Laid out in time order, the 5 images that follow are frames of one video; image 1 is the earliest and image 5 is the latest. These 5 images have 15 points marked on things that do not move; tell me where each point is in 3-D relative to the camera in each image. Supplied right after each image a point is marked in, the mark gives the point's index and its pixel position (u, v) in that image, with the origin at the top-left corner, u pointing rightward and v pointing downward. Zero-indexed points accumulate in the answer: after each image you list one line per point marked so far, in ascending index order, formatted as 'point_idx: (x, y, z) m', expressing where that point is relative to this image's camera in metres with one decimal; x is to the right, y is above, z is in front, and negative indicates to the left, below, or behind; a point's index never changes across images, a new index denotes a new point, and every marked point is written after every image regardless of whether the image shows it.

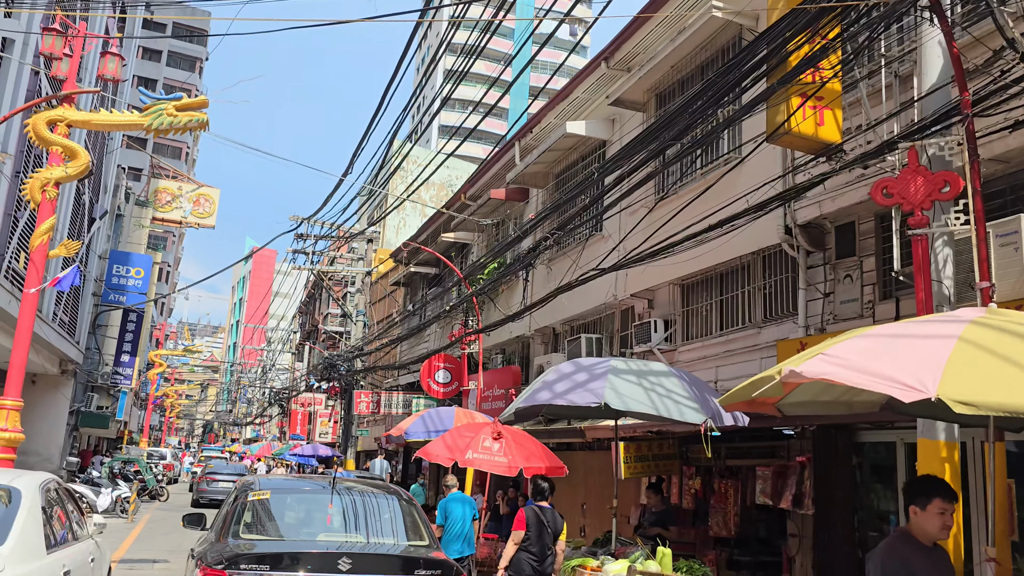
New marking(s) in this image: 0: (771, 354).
0: (+2.7, -0.7, +9.3) m
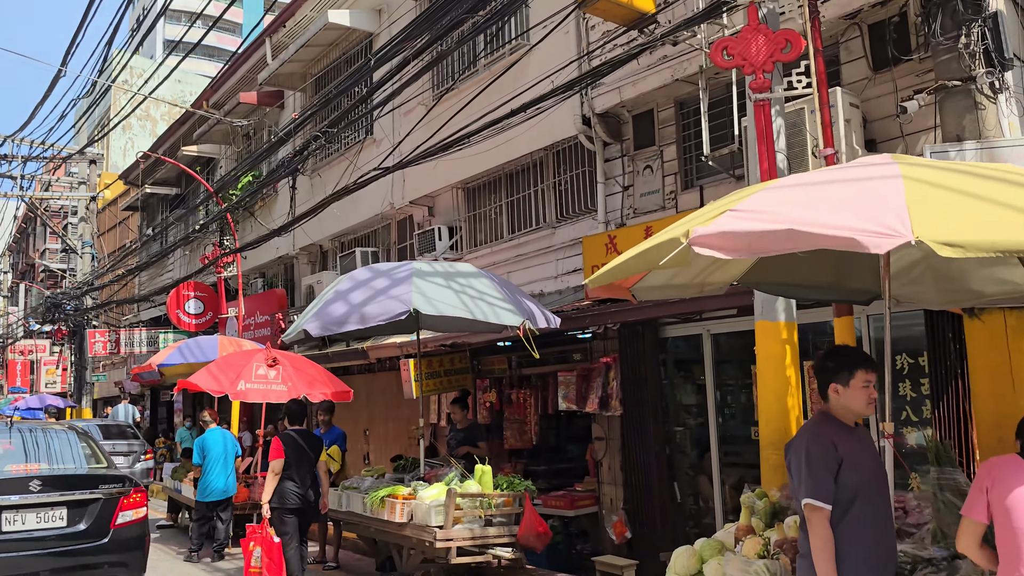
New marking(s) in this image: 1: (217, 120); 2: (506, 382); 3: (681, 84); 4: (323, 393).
0: (+0.5, +0.3, +8.8) m
1: (-5.3, +3.0, +15.9) m
2: (-0.1, -1.0, +9.8) m
3: (+1.4, +1.7, +7.4) m
4: (-1.9, -1.1, +8.9) m
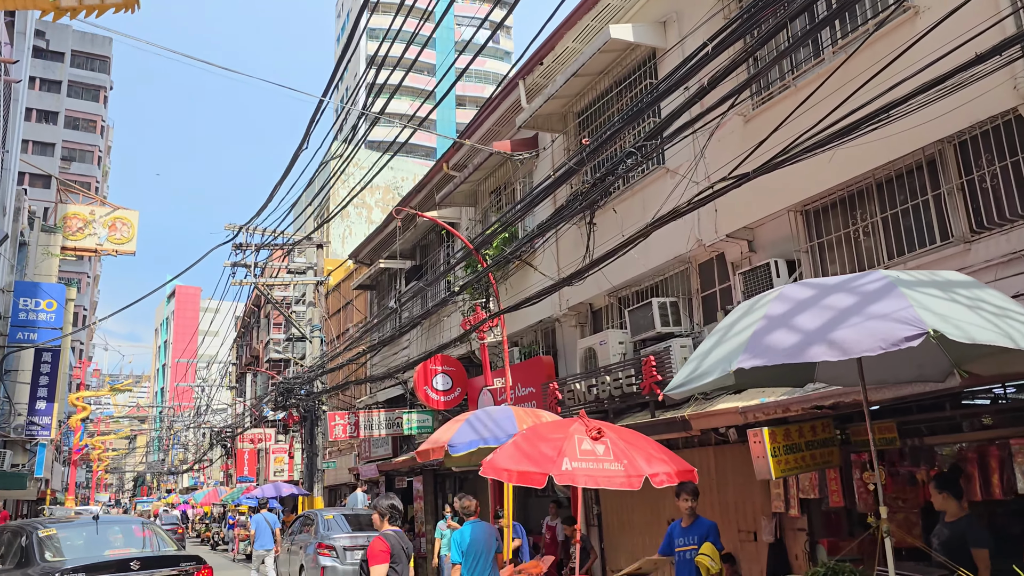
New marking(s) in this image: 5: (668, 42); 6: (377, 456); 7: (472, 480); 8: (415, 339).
0: (+3.5, +0.1, +6.4) m
1: (-0.8, +1.8, +14.8) m
2: (+3.2, -1.4, +7.4) m
3: (+4.0, +1.6, +5.0) m
4: (+1.2, -1.4, +6.8) m
5: (+1.8, +2.9, +10.2) m
6: (-3.0, -3.7, +19.4) m
7: (-0.7, -3.5, +16.0) m
8: (-2.0, -1.0, +18.0) m
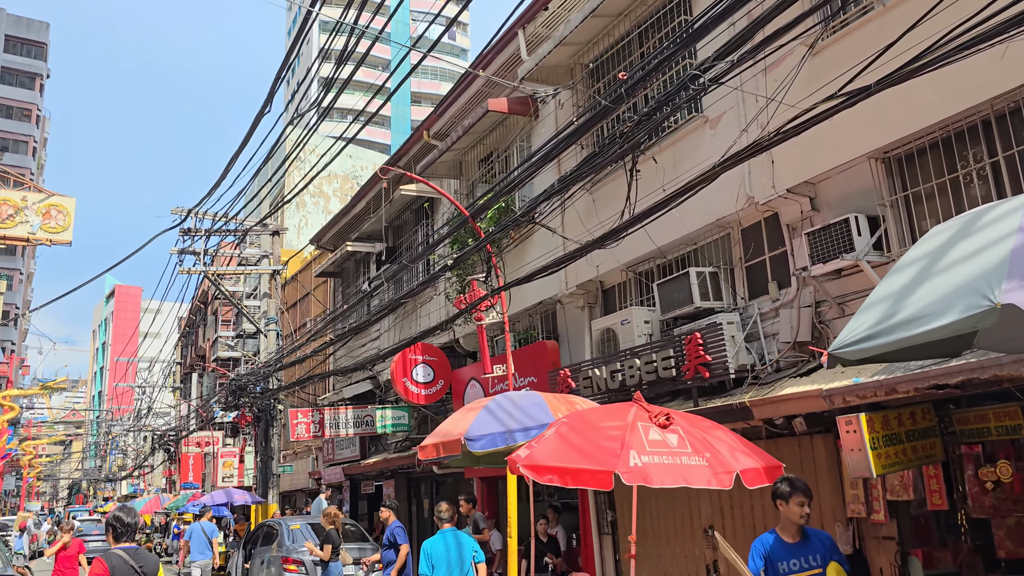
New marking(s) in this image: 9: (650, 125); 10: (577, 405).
0: (+3.8, +0.4, +5.1) m
1: (-1.0, +2.1, +13.2) m
2: (+3.4, -1.1, +6.1) m
3: (+4.5, +1.9, +3.8) m
4: (+1.5, -1.1, +5.4) m
5: (+1.9, +3.2, +8.8) m
6: (-3.4, -3.4, +17.7) m
7: (-1.0, -3.2, +14.4) m
8: (-2.3, -0.7, +16.3) m
9: (+1.1, +1.3, +7.0) m
10: (+0.5, -0.9, +6.8) m
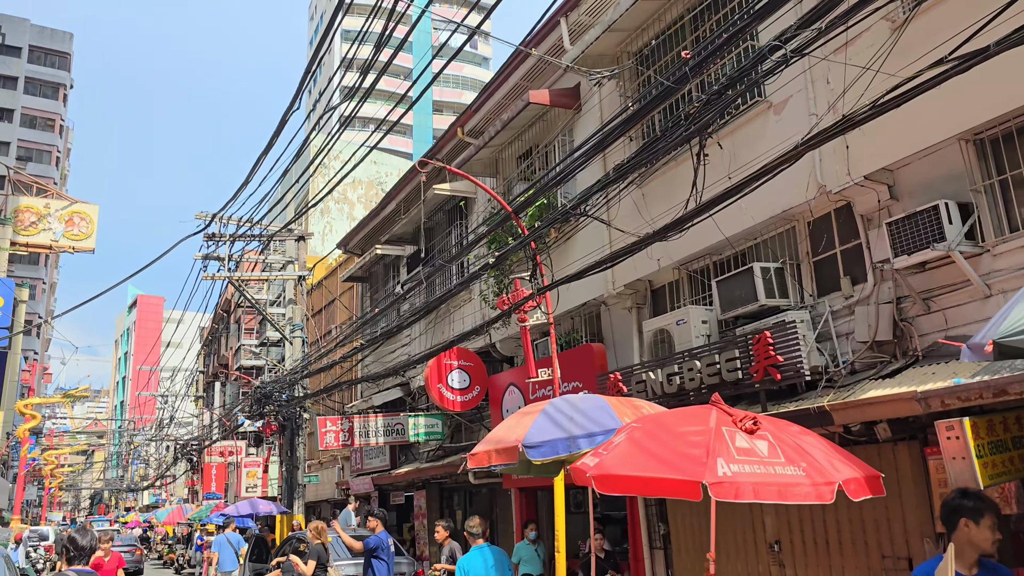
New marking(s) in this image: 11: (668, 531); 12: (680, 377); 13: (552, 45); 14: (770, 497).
0: (+4.2, +0.5, +4.5) m
1: (-0.4, +2.1, +12.7) m
2: (+3.9, -1.0, +5.4) m
3: (+4.8, +2.0, +3.2) m
4: (+1.9, -1.0, +4.8) m
5: (+2.4, +3.2, +8.3) m
6: (-2.8, -3.5, +17.2) m
7: (-0.4, -3.2, +13.9) m
8: (-1.7, -0.8, +15.8) m
9: (+1.5, +1.3, +6.5) m
10: (+0.9, -0.8, +6.3) m
11: (+1.7, -2.6, +9.4) m
12: (+1.6, -0.8, +8.2) m
13: (+0.5, +3.1, +11.2) m
14: (+1.3, -1.1, +4.6) m
